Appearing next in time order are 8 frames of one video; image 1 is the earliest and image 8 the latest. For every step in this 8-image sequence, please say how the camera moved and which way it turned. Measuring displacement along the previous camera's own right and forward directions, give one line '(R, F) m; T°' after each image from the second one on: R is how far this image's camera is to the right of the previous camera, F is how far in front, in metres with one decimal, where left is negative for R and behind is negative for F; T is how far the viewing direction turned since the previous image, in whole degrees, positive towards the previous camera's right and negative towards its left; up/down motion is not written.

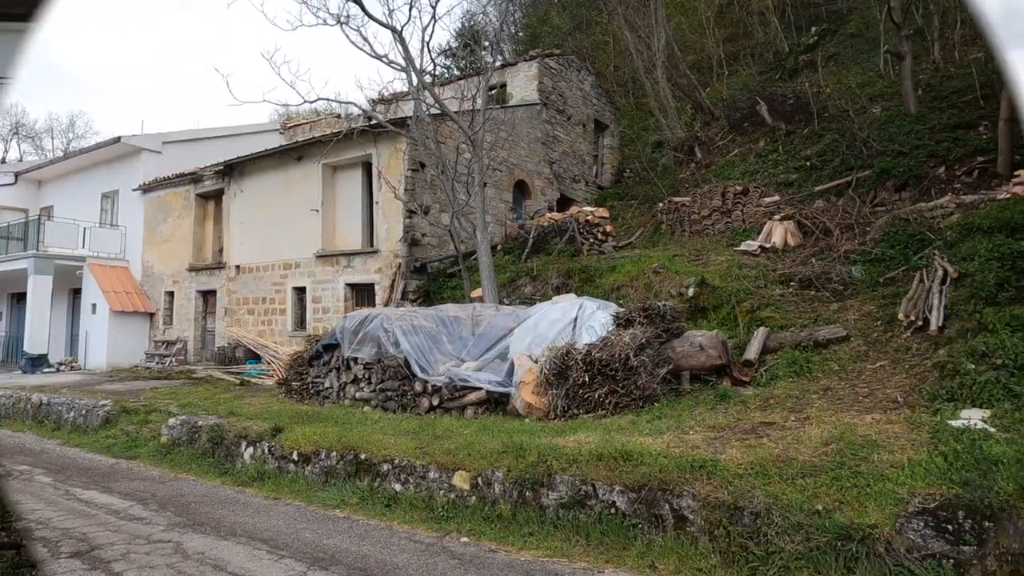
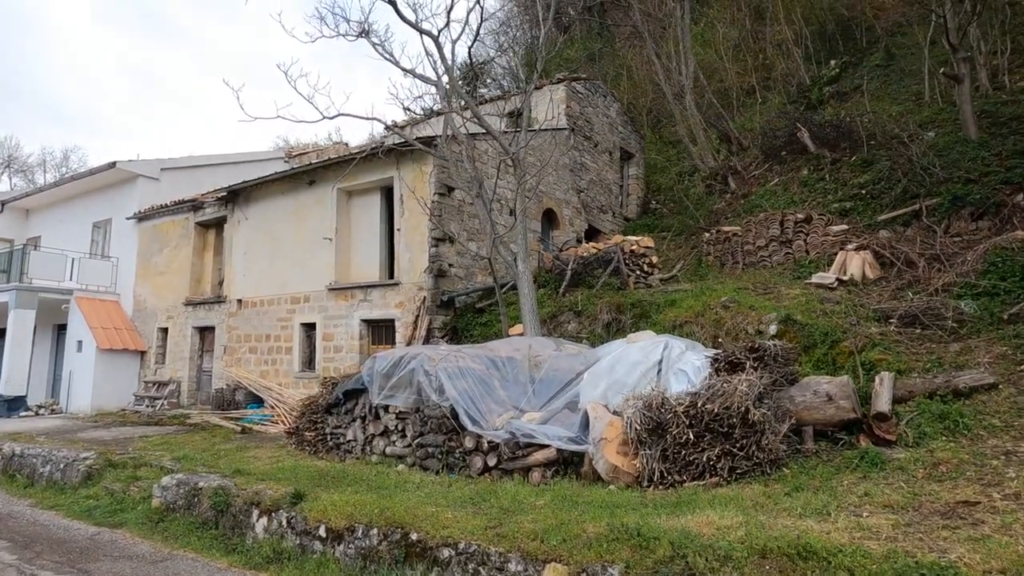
(-0.7, +1.1) m; +1°
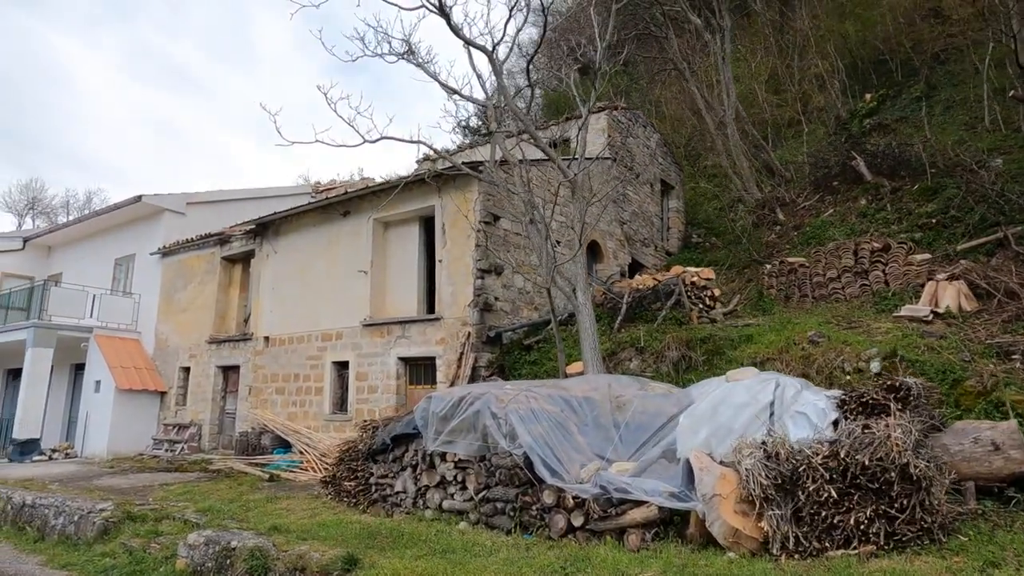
(-0.5, +0.7) m; -1°
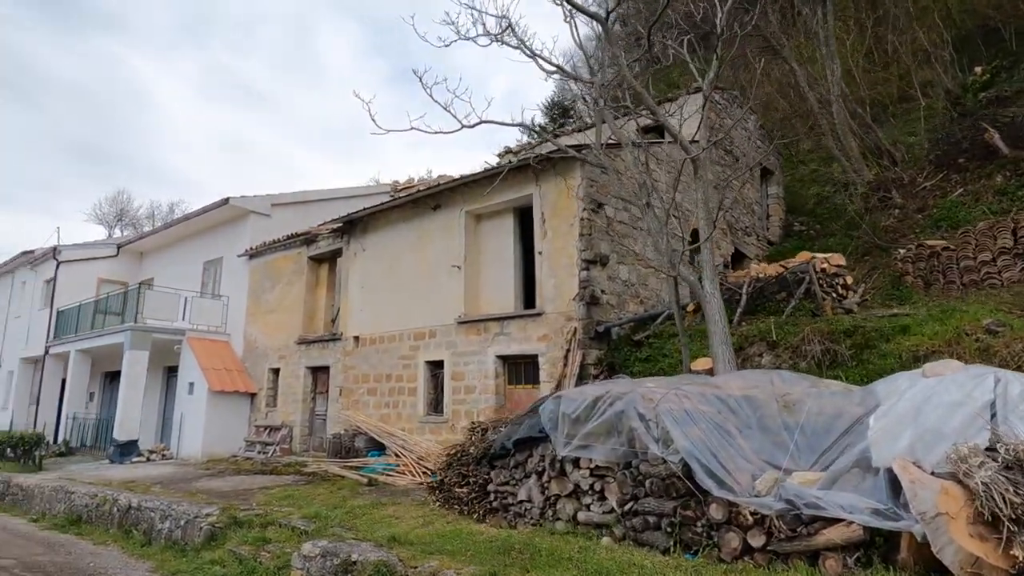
(-0.6, +0.6) m; -5°
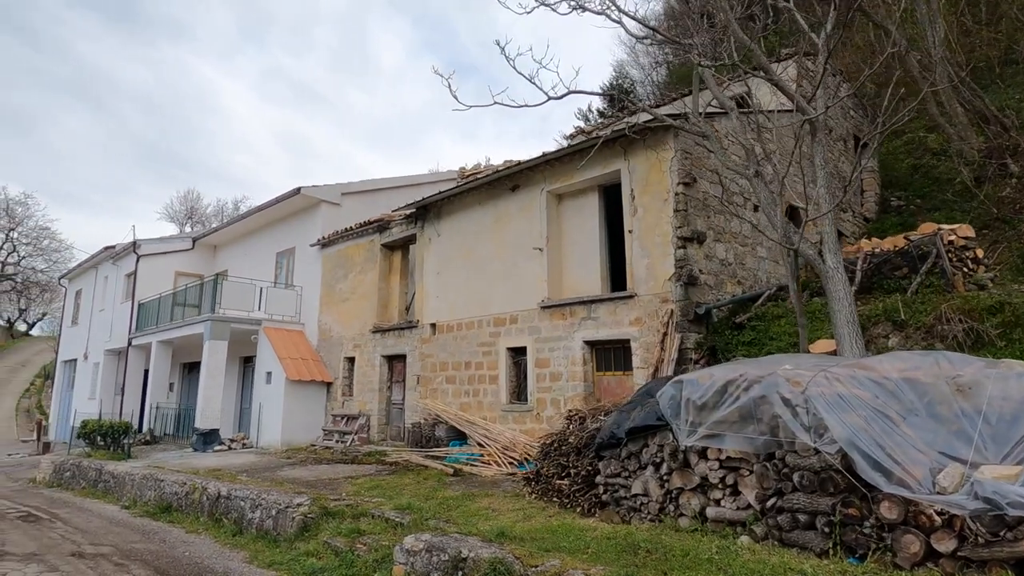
(-0.5, +0.4) m; -5°
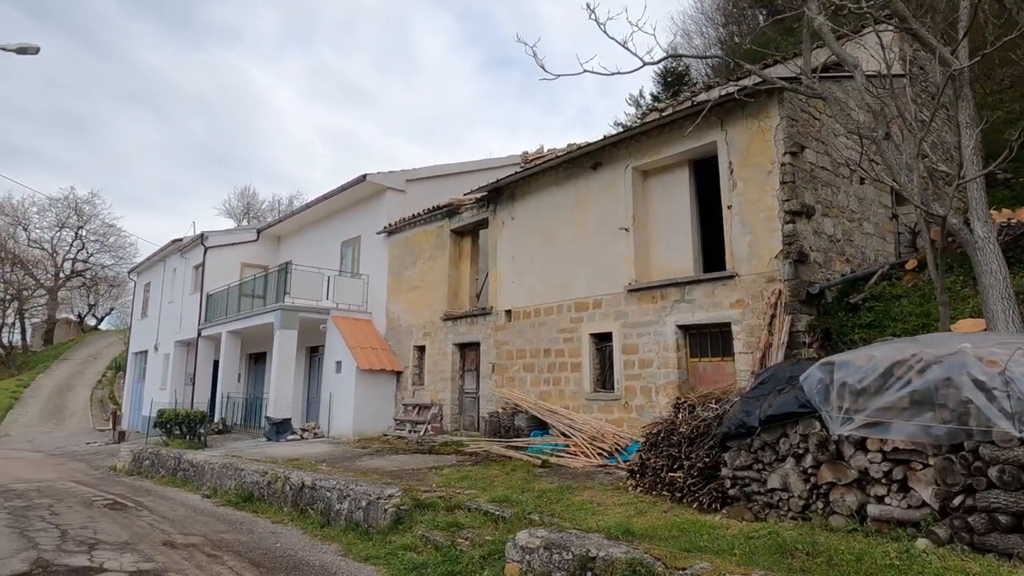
(-0.5, +0.4) m; -4°
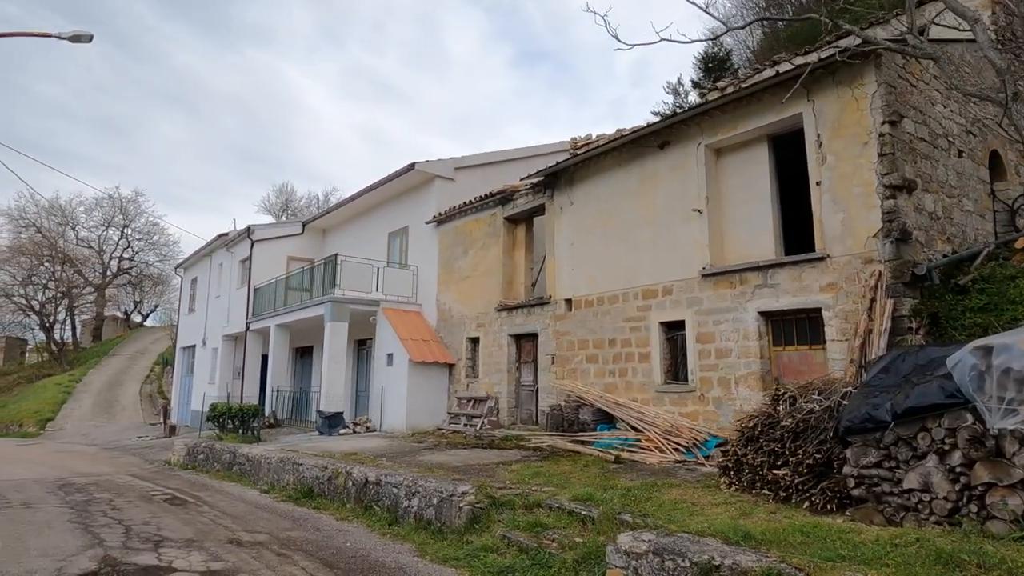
(-0.5, +0.4) m; -3°
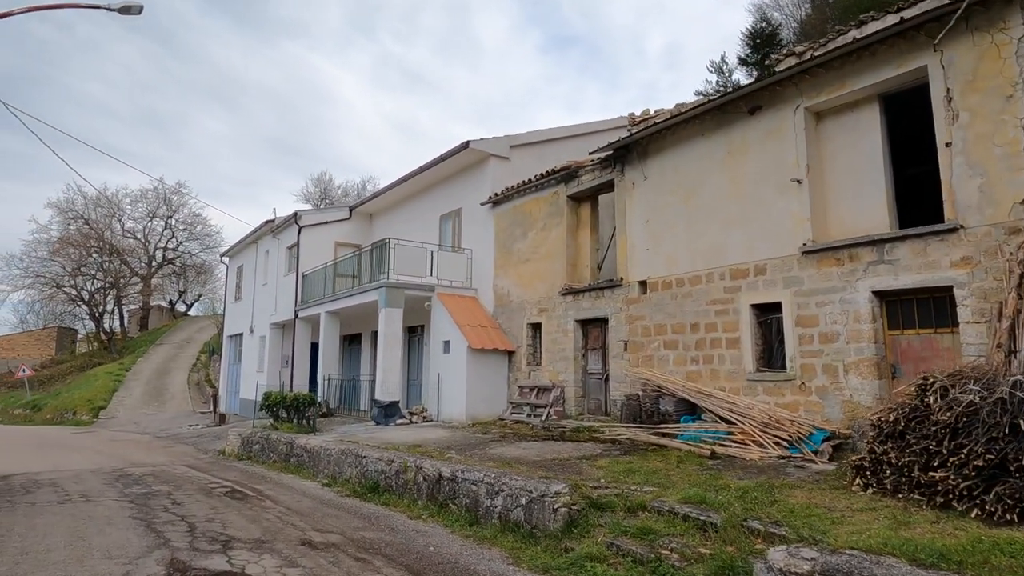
(-0.6, +0.6) m; -3°
